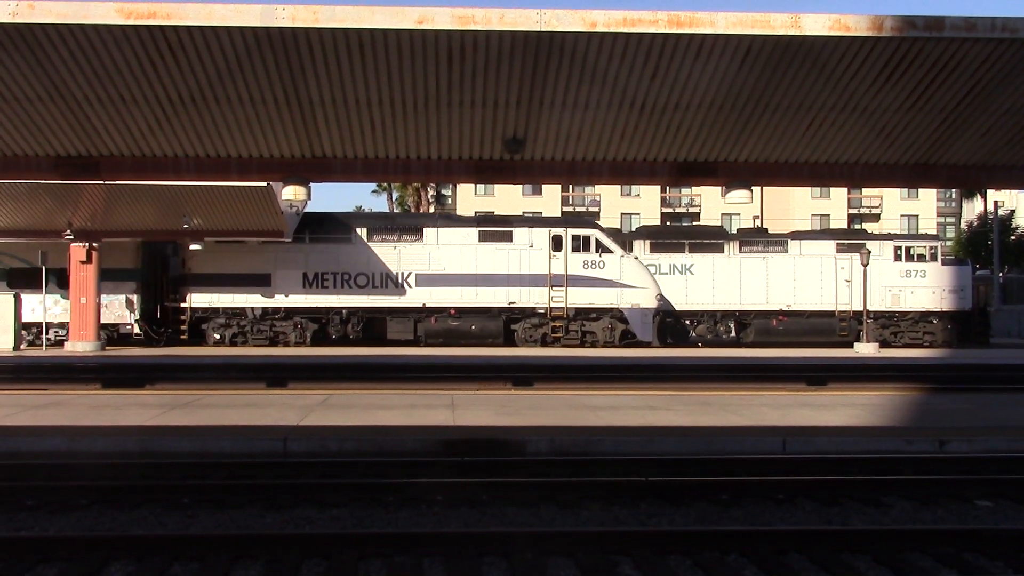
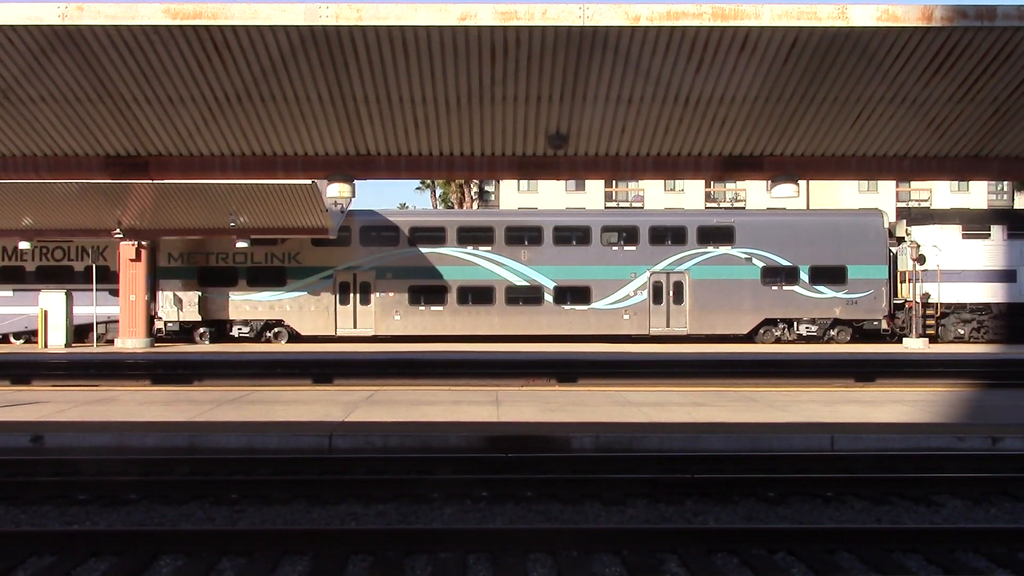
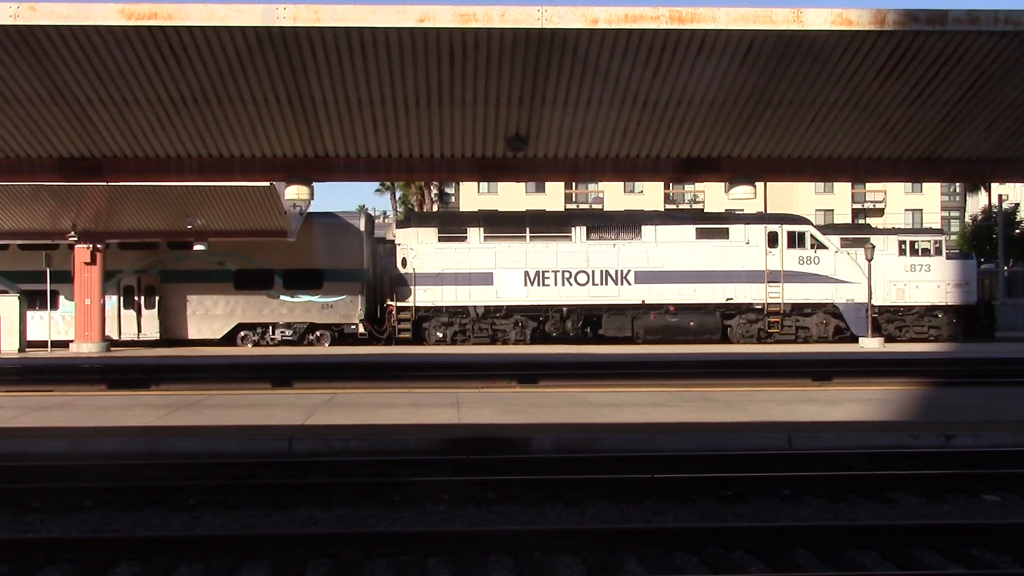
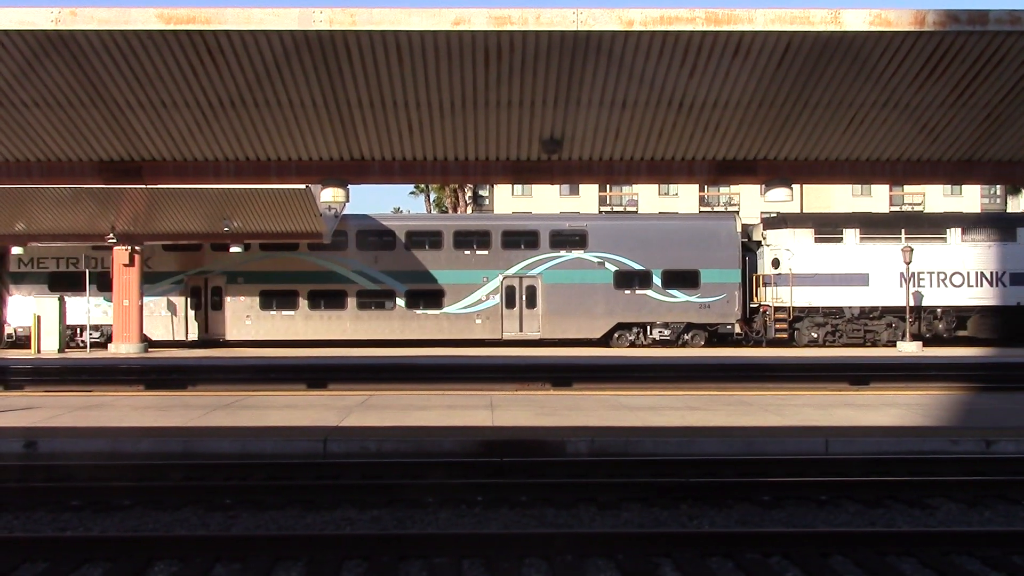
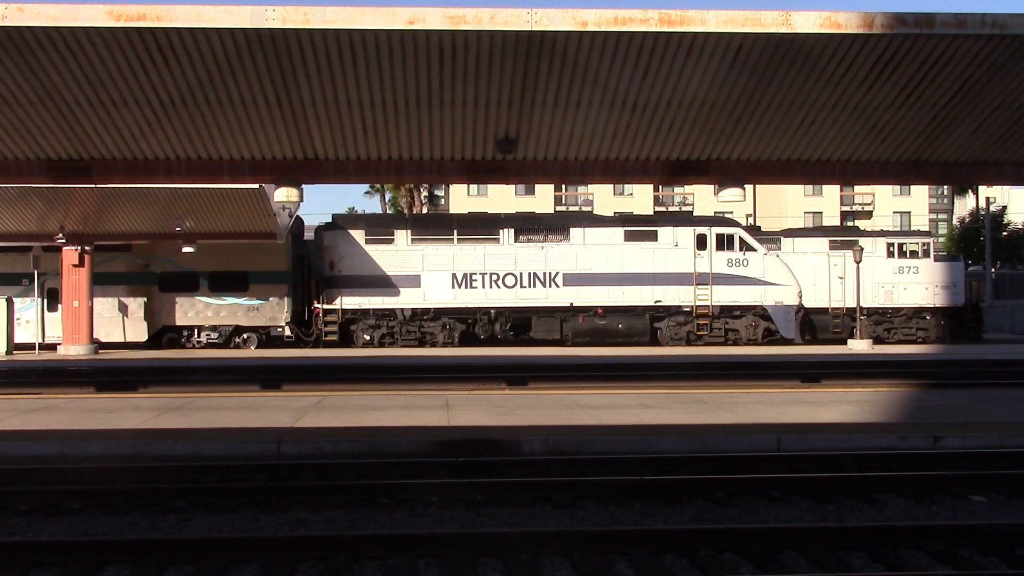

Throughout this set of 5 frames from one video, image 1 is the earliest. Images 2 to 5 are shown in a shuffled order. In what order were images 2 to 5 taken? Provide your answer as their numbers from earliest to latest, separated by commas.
5, 3, 4, 2
